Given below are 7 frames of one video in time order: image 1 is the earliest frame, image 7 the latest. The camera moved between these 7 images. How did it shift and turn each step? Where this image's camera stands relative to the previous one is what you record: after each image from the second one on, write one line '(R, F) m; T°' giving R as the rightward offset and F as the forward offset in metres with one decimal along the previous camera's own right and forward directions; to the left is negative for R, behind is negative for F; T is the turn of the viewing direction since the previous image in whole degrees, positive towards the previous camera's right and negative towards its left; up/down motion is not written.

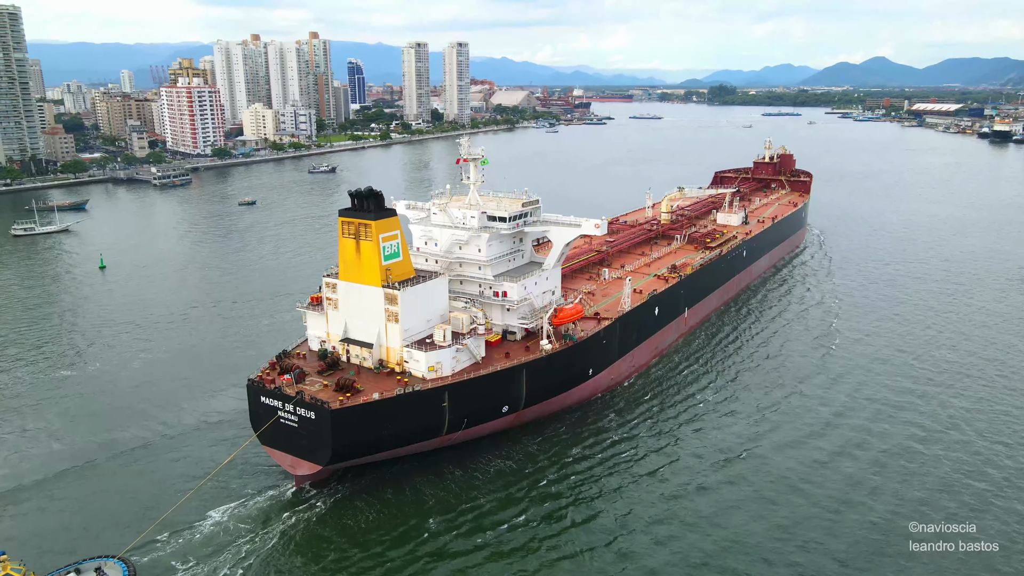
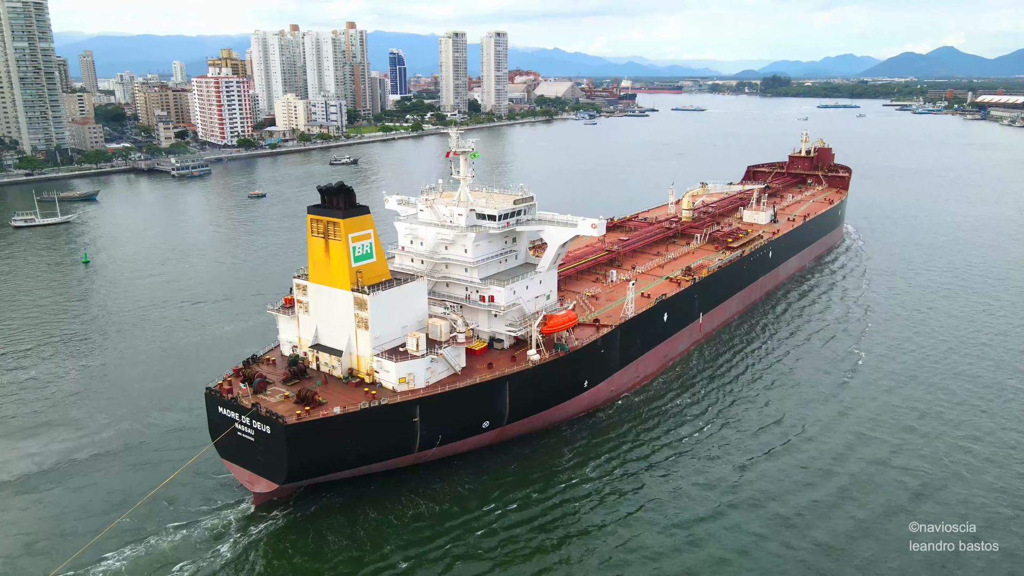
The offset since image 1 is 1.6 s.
(+1.5, +1.8) m; -3°
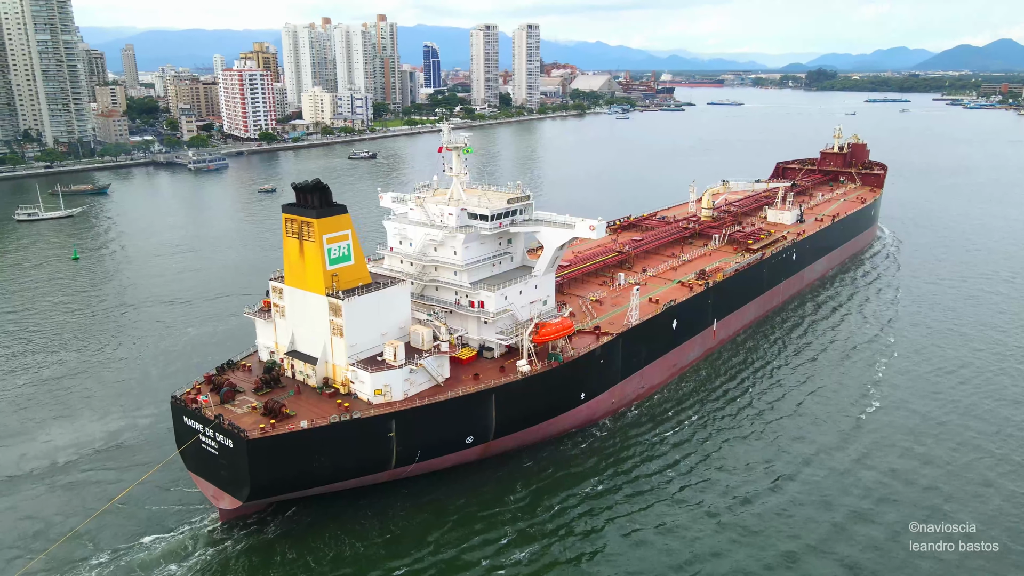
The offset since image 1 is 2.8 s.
(+1.1, +1.4) m; -3°
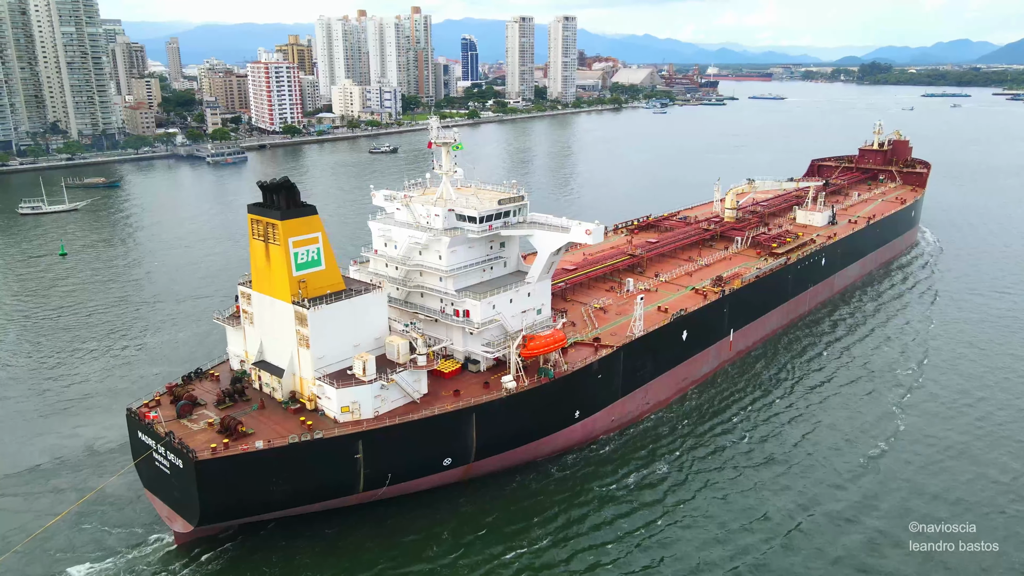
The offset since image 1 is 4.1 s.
(+1.2, +1.6) m; -3°
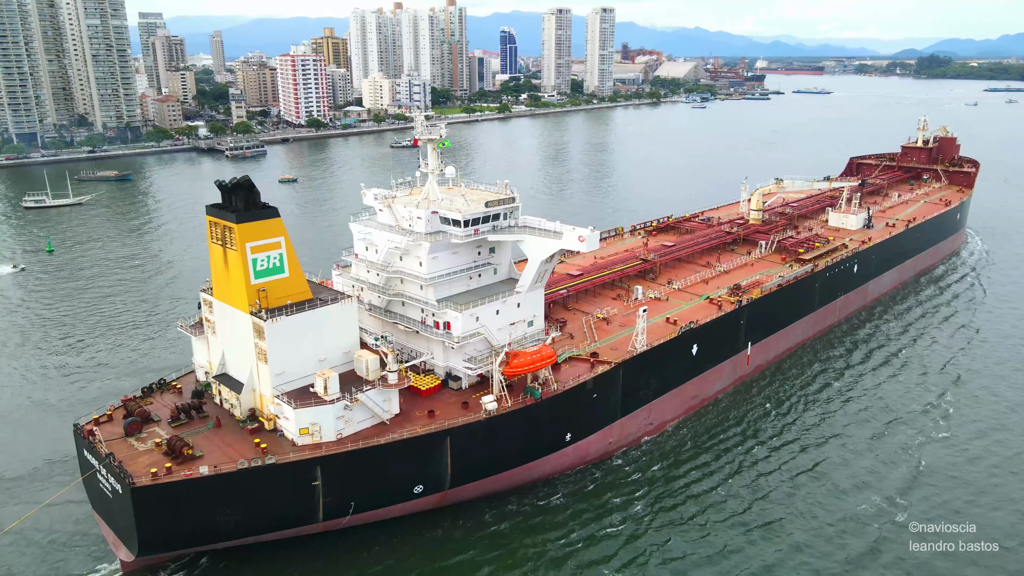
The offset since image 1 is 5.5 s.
(+1.2, +1.6) m; -3°
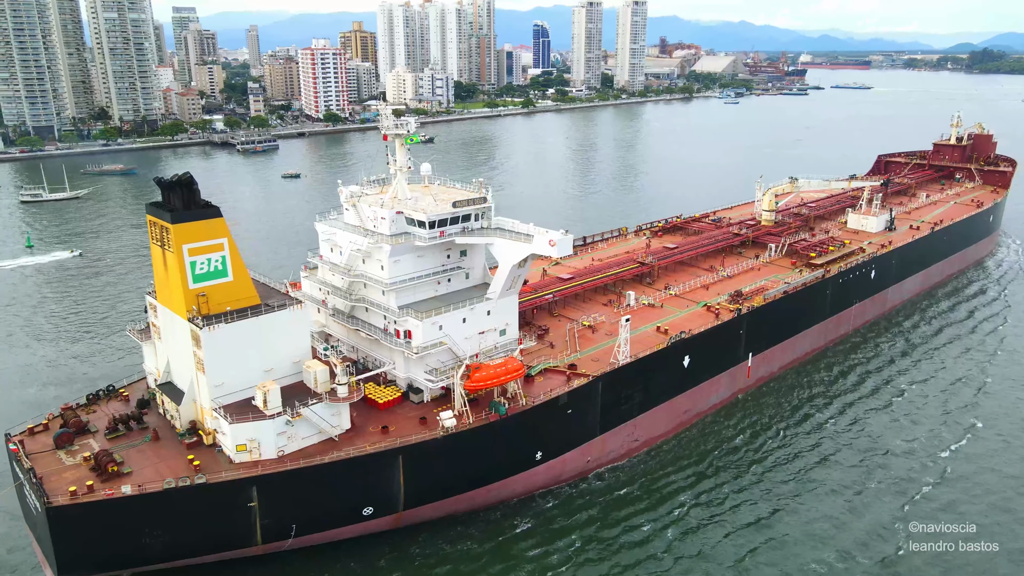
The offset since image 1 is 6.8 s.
(+1.4, +1.2) m; -3°
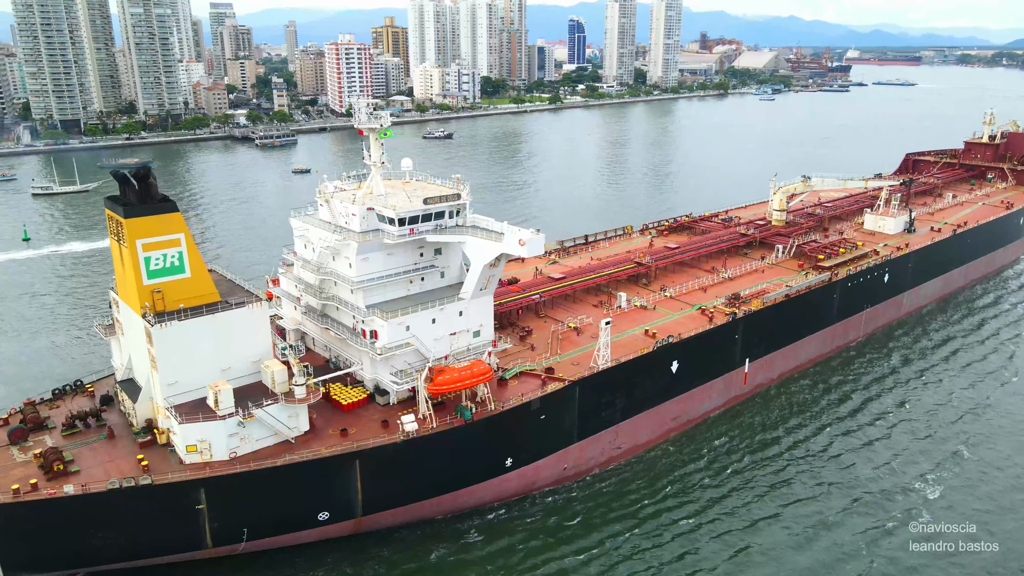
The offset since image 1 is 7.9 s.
(+1.3, +0.6) m; -3°
